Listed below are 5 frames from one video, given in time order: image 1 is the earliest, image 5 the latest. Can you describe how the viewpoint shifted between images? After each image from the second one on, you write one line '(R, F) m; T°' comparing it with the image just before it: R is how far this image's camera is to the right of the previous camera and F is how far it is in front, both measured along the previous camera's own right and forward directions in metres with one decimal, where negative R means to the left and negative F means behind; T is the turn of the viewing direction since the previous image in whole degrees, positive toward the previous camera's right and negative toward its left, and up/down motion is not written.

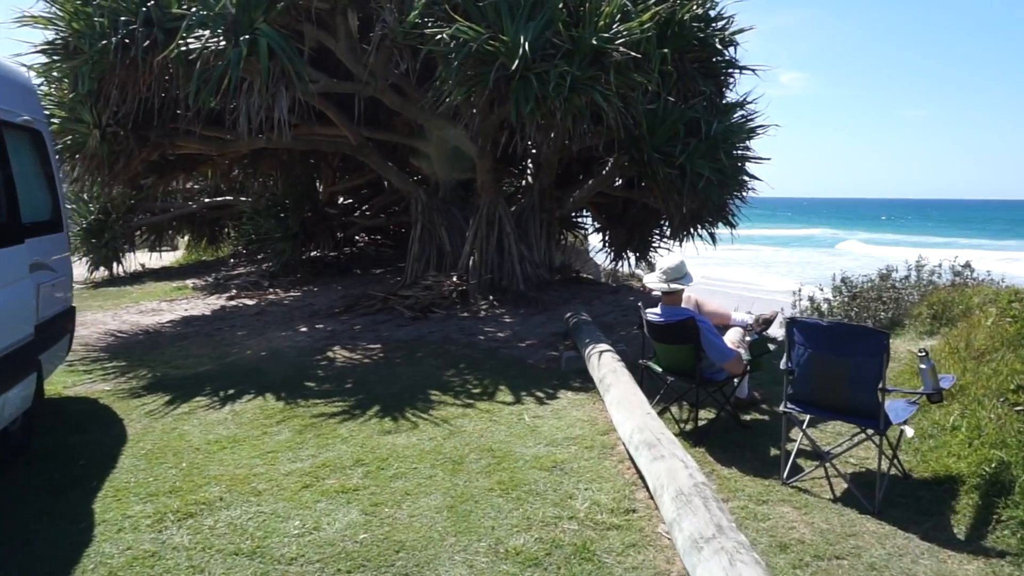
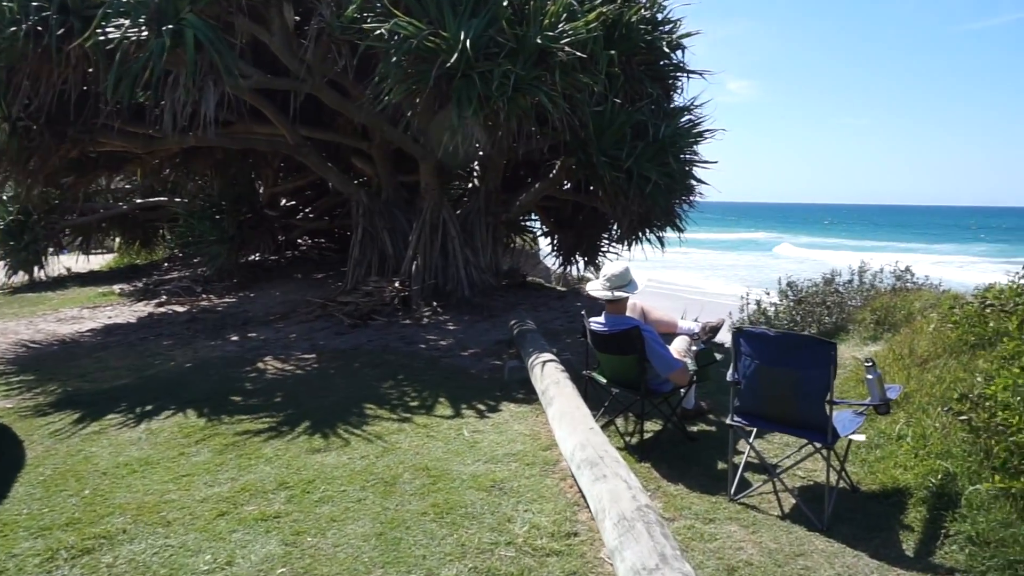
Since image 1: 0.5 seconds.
(+0.1, +0.3) m; +4°
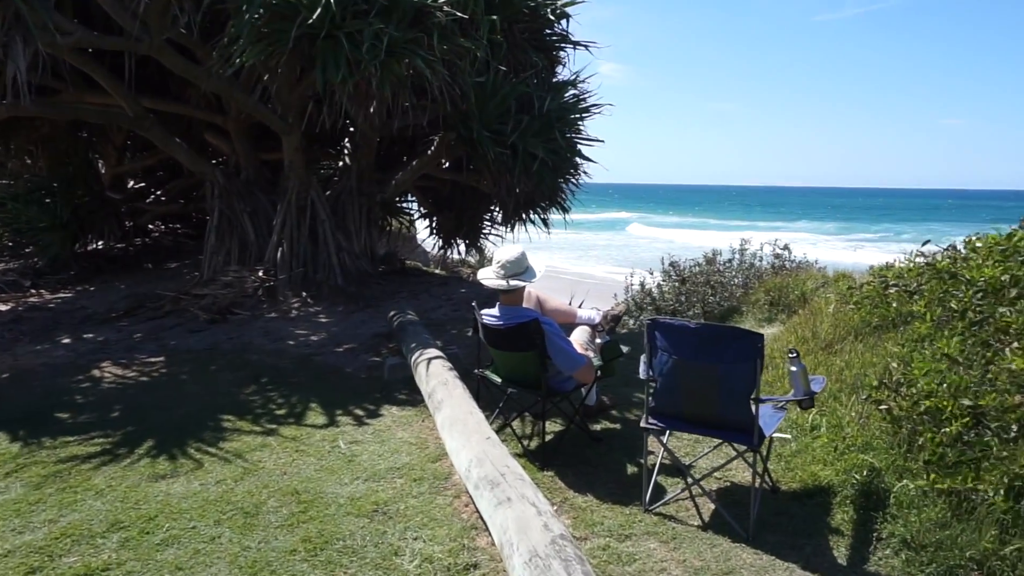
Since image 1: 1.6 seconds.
(0.0, +0.6) m; +10°
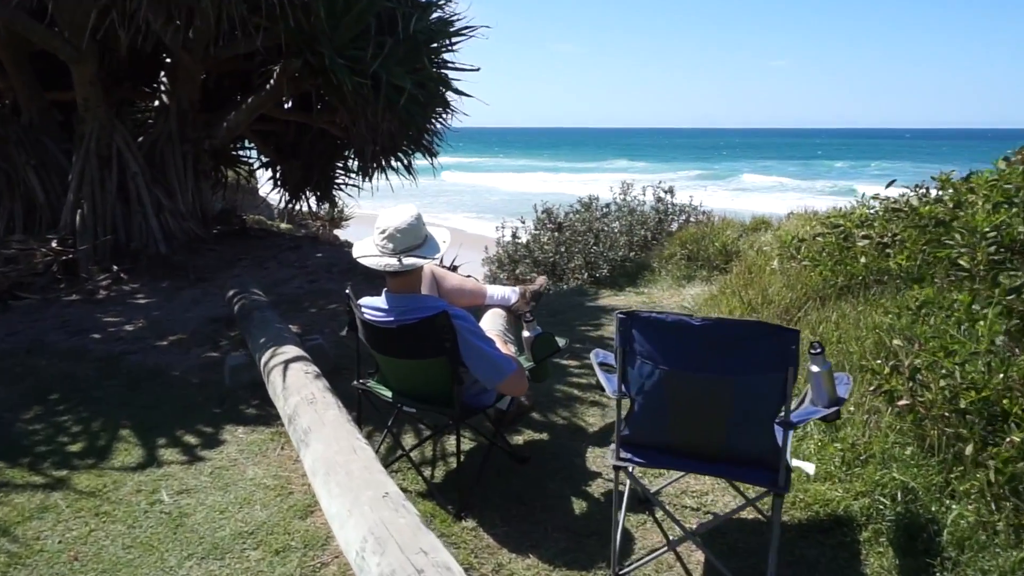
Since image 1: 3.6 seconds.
(-0.1, +1.2) m; +11°
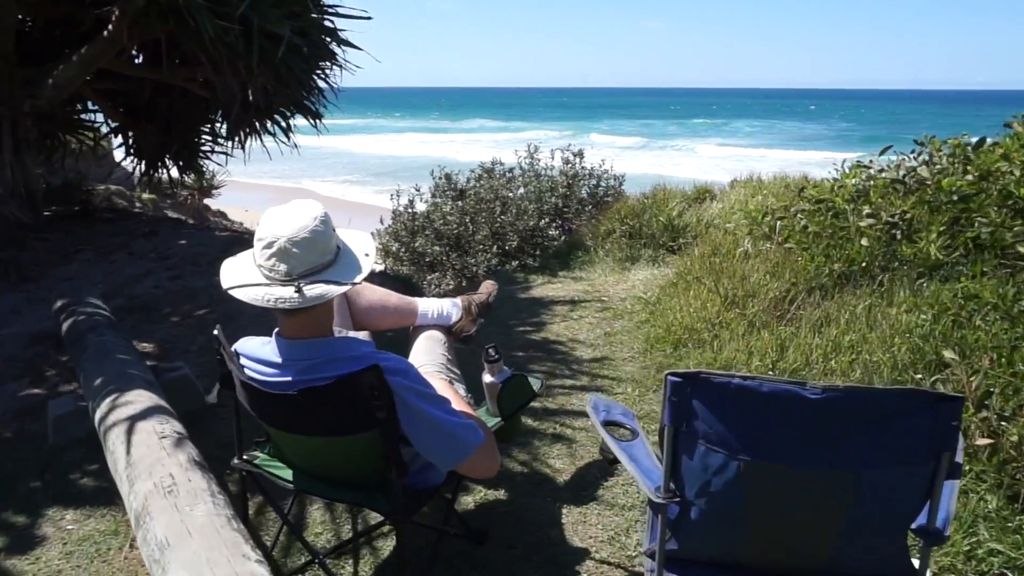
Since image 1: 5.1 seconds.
(-0.2, +0.9) m; +9°
